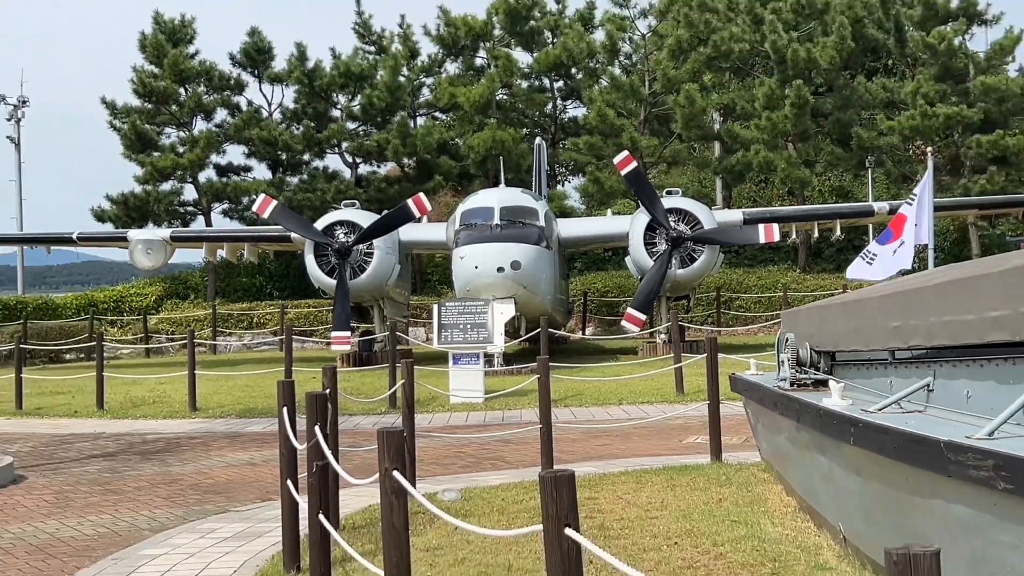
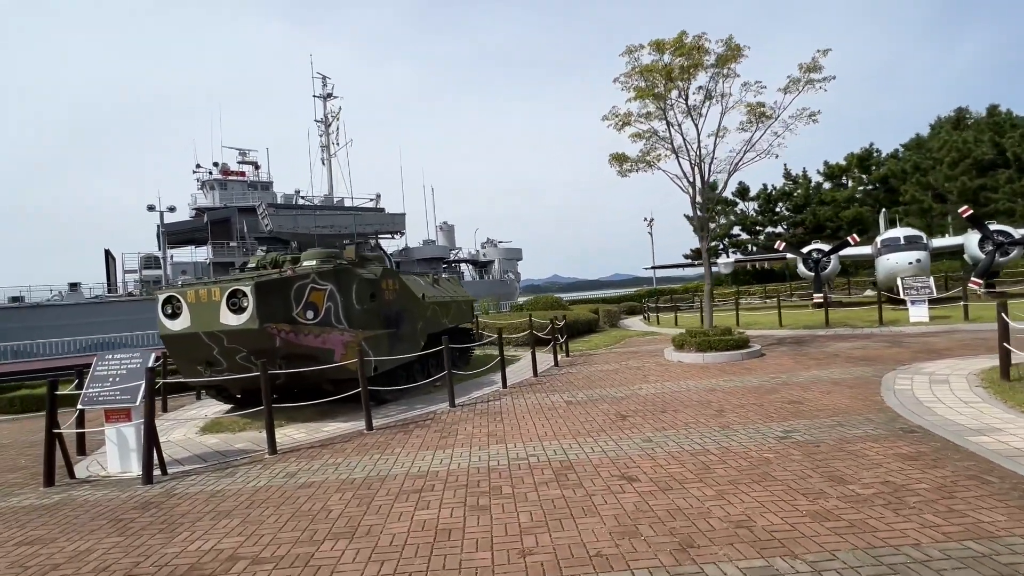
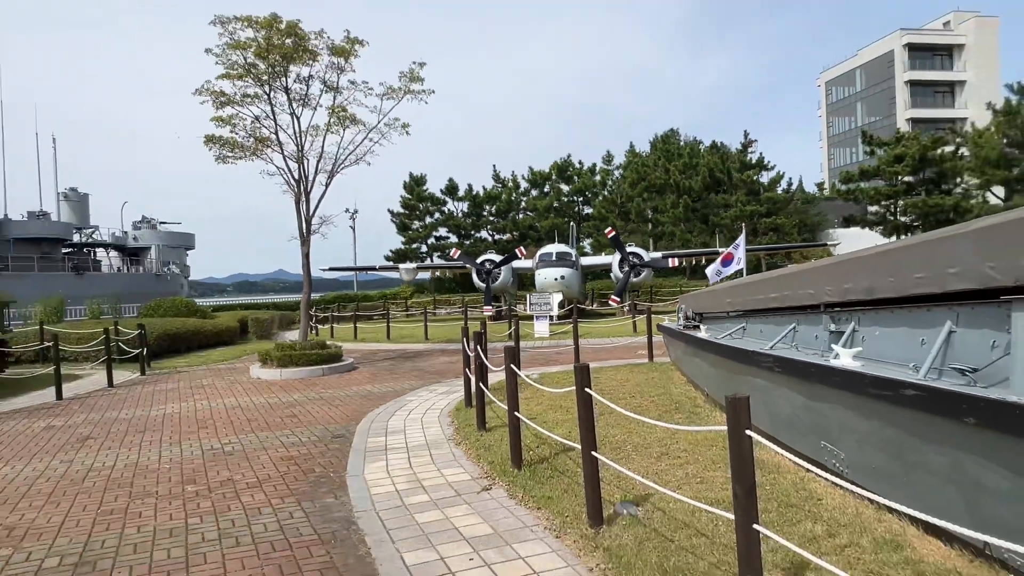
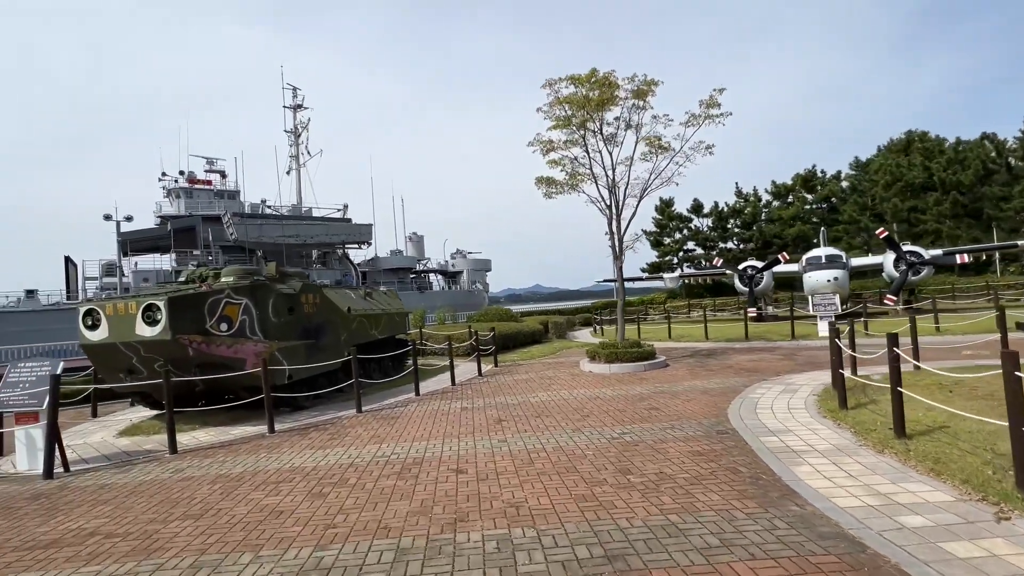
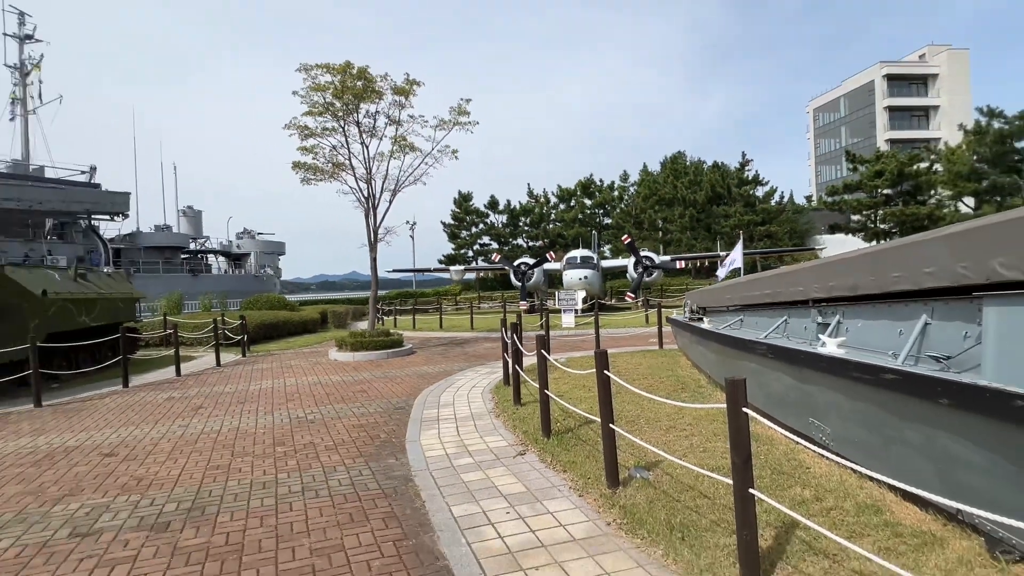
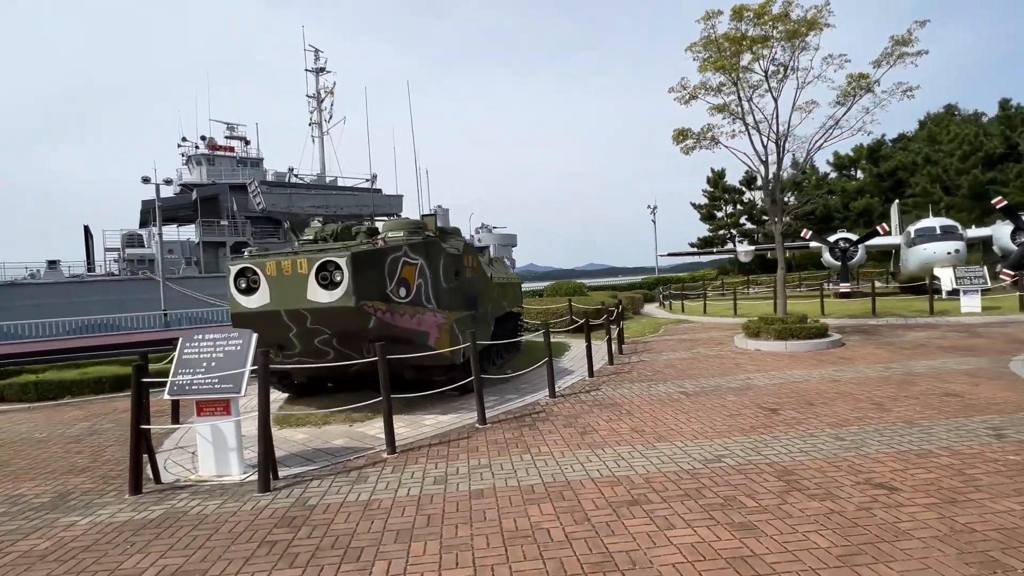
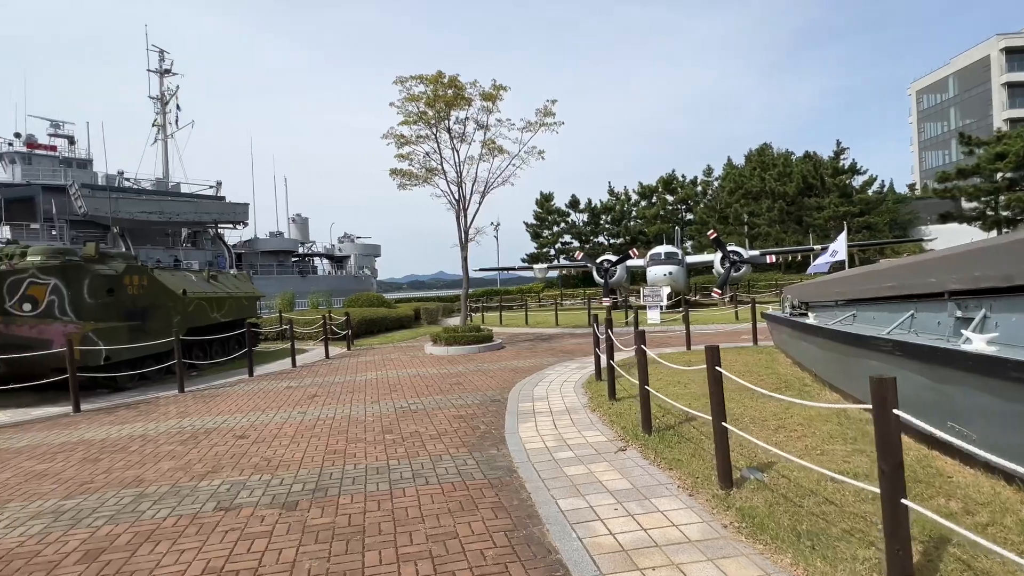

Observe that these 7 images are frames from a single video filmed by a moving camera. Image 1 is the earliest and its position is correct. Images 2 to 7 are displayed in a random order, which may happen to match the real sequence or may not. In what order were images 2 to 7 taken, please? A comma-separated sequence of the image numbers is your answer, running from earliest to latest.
3, 5, 7, 4, 2, 6
